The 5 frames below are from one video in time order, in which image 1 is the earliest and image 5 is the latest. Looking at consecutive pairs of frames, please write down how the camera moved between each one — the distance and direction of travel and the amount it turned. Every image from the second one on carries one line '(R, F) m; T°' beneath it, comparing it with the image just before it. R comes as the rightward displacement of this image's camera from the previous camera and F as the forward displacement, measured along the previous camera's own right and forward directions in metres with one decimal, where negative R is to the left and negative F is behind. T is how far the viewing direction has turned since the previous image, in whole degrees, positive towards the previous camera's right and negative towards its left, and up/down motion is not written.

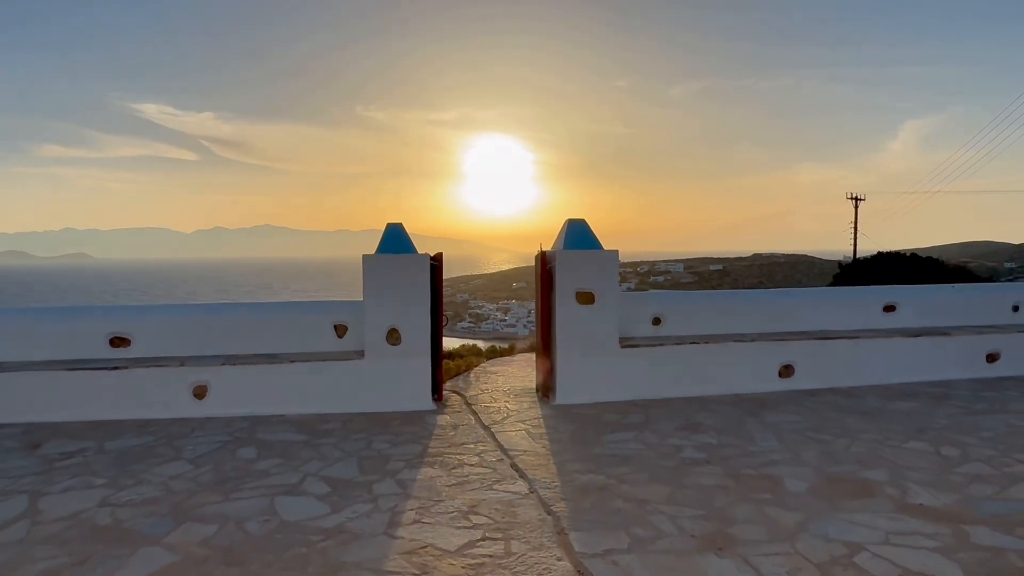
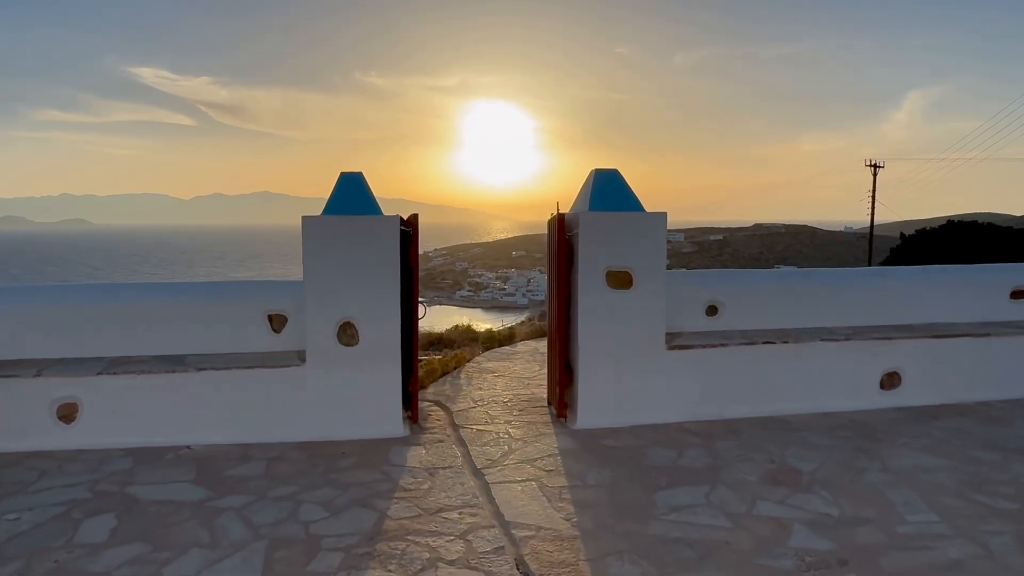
(0.0, +1.8) m; 0°
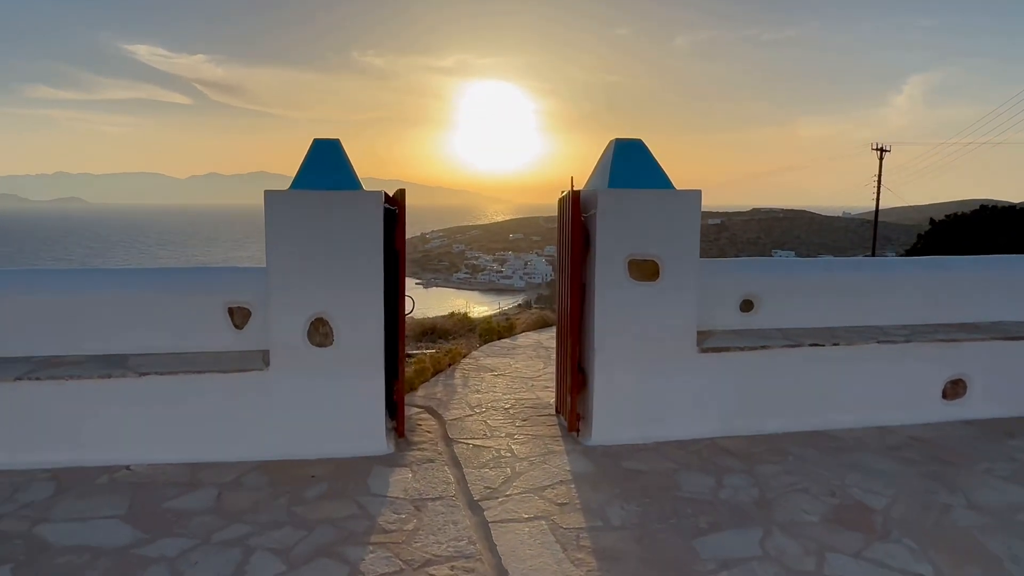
(0.0, +0.7) m; 0°
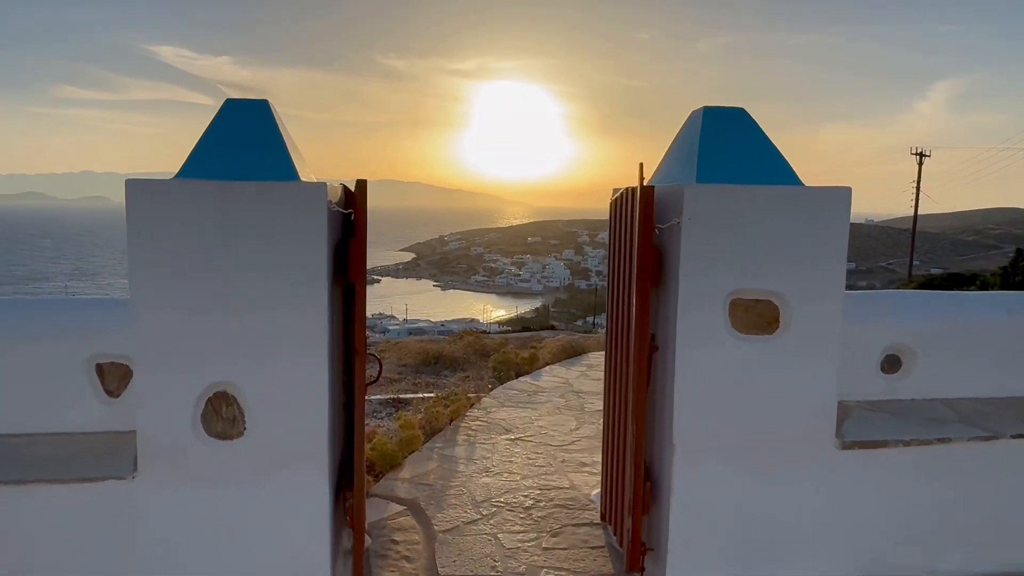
(0.0, +1.4) m; -1°
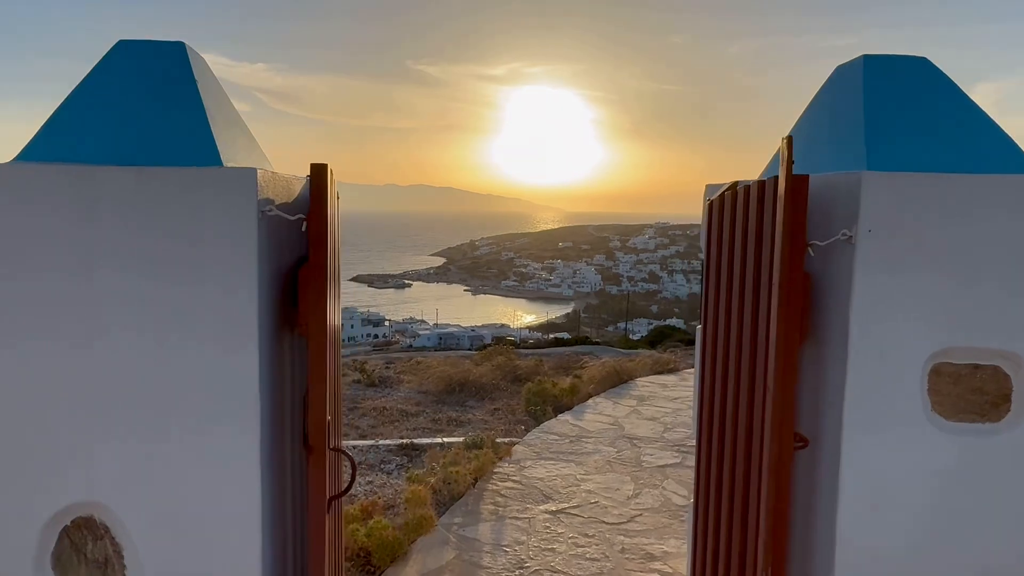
(0.0, +0.9) m; -2°
